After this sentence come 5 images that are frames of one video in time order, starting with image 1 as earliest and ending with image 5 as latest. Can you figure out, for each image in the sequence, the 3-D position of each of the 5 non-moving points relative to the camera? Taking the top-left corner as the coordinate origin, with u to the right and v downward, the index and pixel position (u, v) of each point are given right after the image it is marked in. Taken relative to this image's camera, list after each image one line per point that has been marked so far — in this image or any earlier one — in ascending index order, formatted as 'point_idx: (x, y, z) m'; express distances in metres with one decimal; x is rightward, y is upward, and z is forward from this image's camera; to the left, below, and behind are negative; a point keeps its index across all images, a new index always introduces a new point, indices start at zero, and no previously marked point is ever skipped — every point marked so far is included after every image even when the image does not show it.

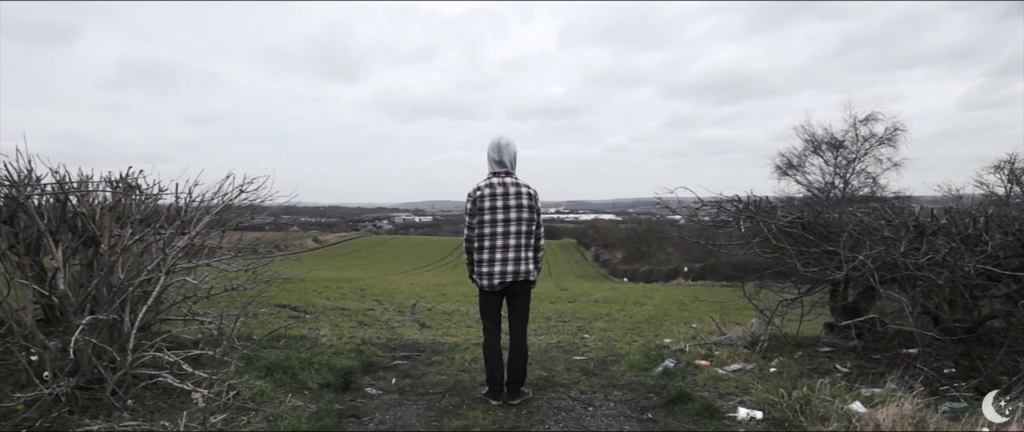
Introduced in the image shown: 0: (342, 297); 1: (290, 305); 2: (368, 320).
0: (-4.3, -2.1, +14.6) m
1: (-4.7, -1.9, +12.4) m
2: (-2.5, -1.8, +10.0) m
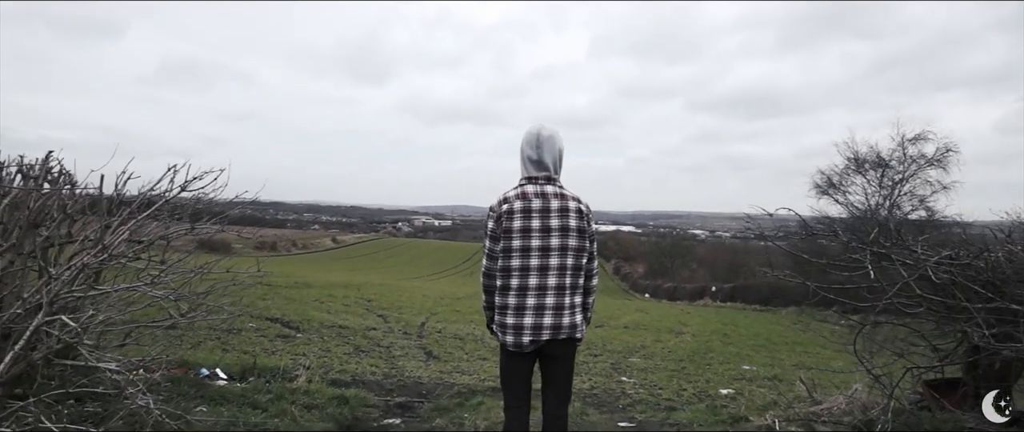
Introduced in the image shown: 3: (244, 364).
0: (-3.8, -2.2, +13.3) m
1: (-4.3, -1.9, +11.1) m
2: (-2.1, -1.9, +8.6) m
3: (-2.8, -1.5, +6.0) m
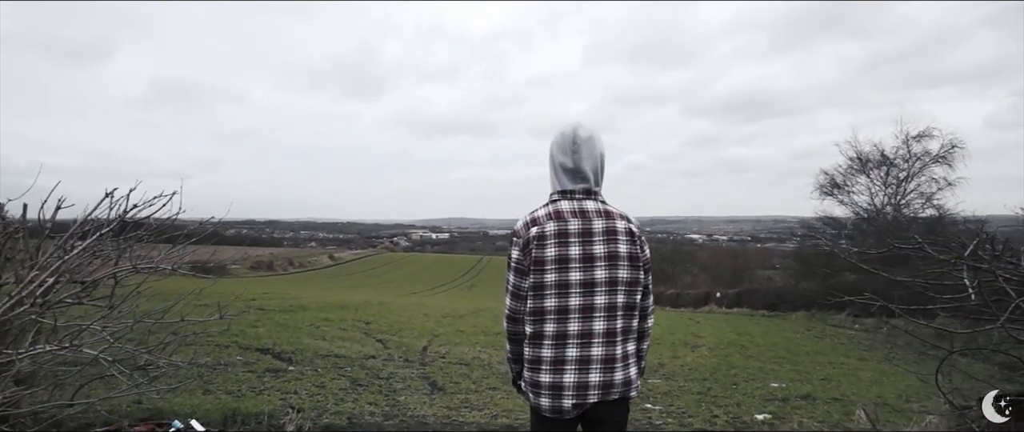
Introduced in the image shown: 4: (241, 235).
0: (-3.7, -2.6, +12.6) m
1: (-4.2, -2.3, +10.4) m
2: (-2.0, -2.2, +7.9) m
3: (-2.6, -1.8, +5.3) m
4: (-4.4, -0.3, +9.6) m
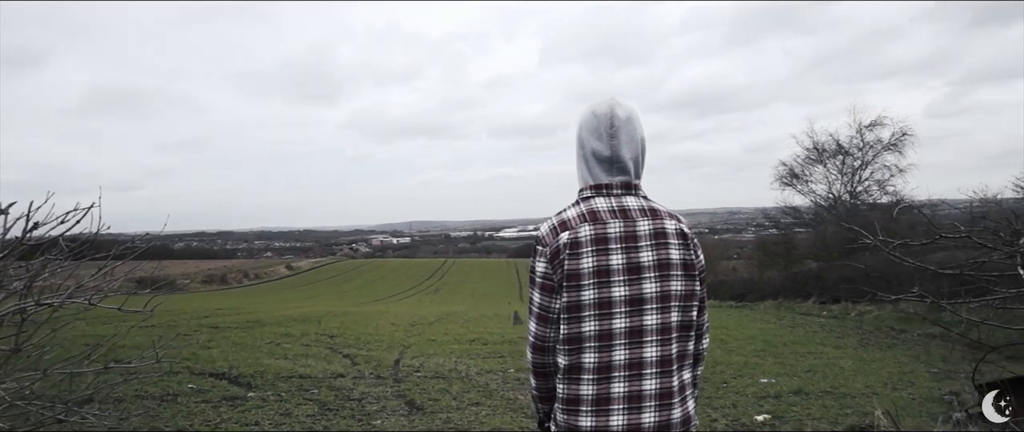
0: (-4.2, -2.7, +11.8) m
1: (-4.6, -2.5, +9.6) m
2: (-2.2, -2.3, +7.3) m
3: (-2.7, -1.9, +4.6) m
4: (-4.8, -0.5, +8.7) m
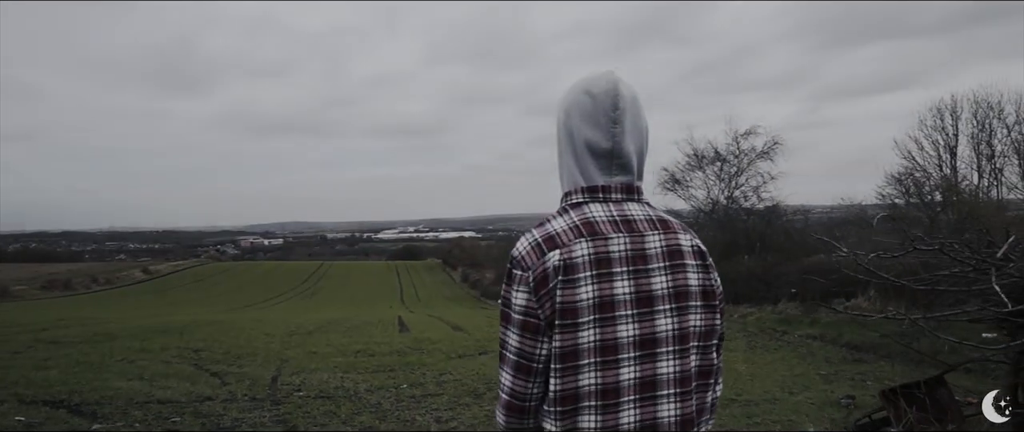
0: (-6.1, -2.7, +10.3) m
1: (-6.0, -2.5, +8.0) m
2: (-3.3, -2.3, +6.2) m
3: (-3.2, -1.9, +3.5) m
4: (-6.1, -0.5, +7.1) m
